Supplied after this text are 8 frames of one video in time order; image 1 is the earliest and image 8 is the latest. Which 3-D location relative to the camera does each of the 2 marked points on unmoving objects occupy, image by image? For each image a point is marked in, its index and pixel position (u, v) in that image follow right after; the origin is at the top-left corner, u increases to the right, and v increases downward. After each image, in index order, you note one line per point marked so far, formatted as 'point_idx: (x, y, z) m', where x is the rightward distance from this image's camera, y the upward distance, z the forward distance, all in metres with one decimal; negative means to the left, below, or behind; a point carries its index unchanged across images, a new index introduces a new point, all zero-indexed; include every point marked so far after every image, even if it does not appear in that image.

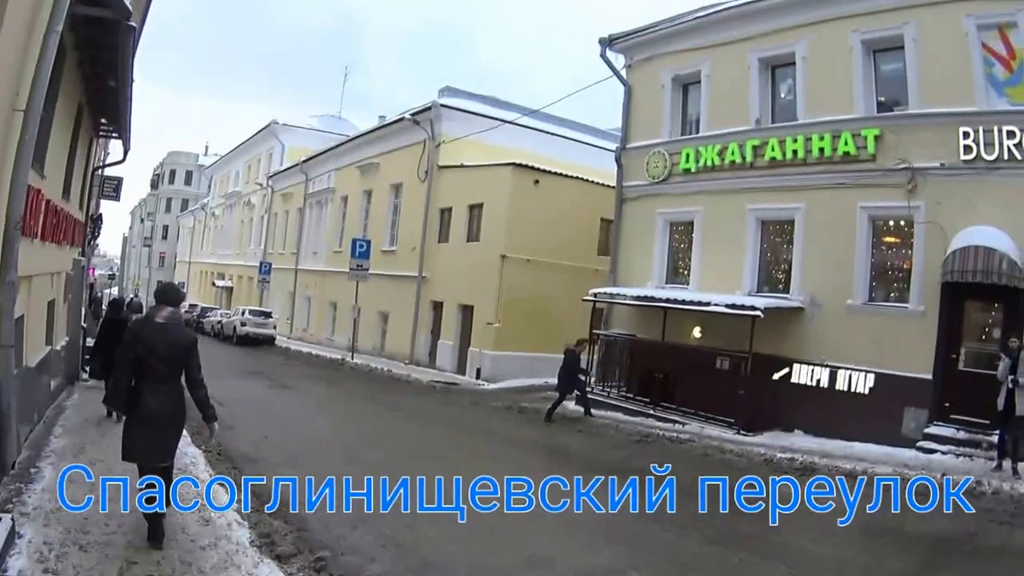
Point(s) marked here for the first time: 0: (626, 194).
0: (+2.6, +2.1, +18.0) m
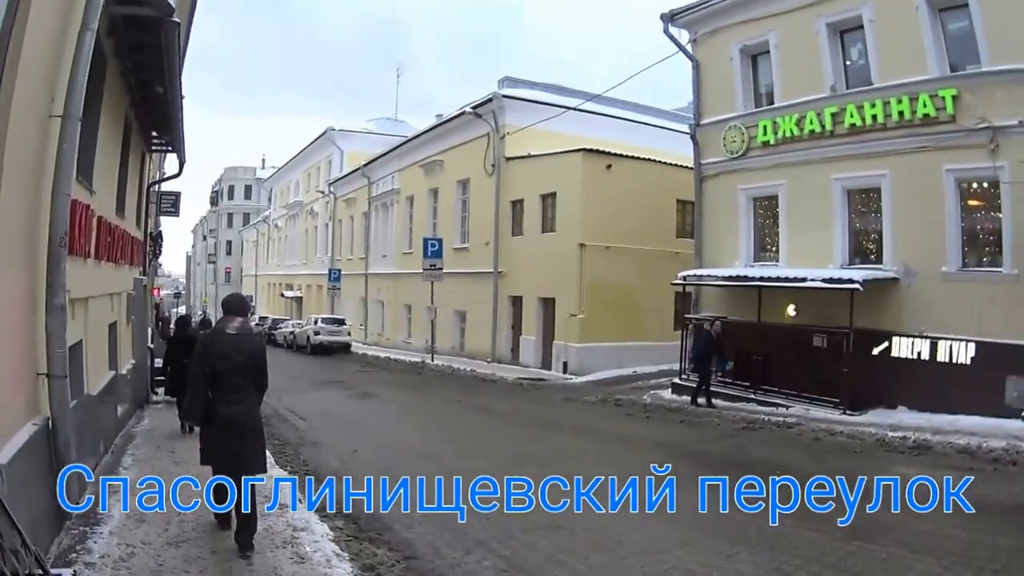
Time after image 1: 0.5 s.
0: (+4.2, +2.5, +17.4) m
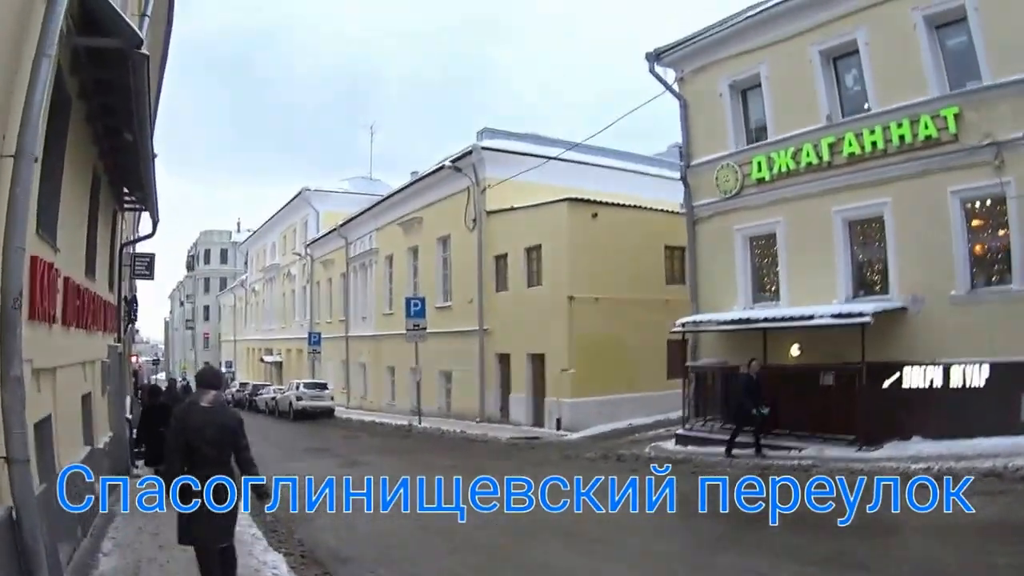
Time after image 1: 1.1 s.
0: (+3.9, +1.5, +16.9) m
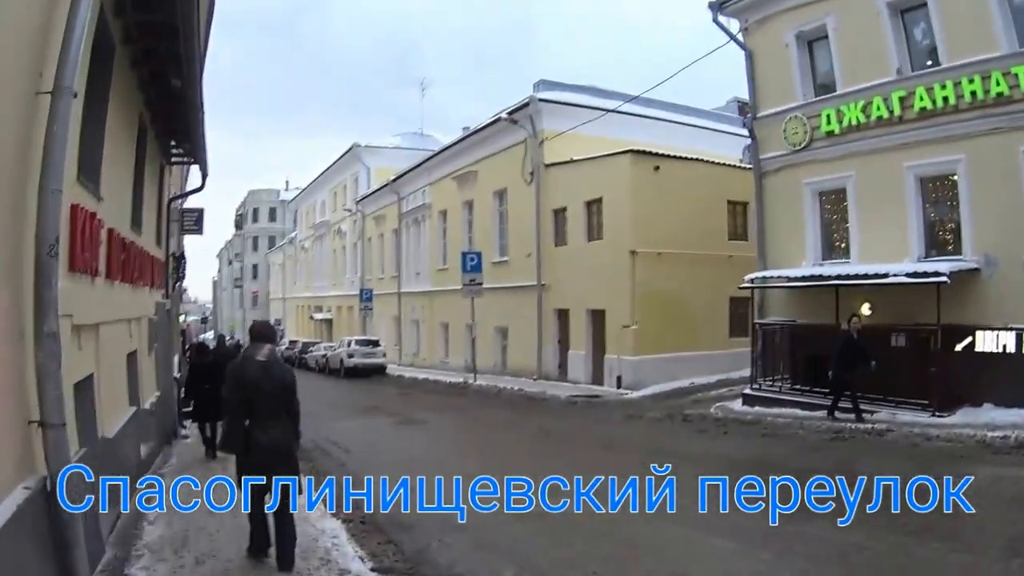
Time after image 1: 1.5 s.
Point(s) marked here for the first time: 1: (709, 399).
0: (+5.1, +2.4, +16.3) m
1: (+3.9, -2.2, +16.0) m
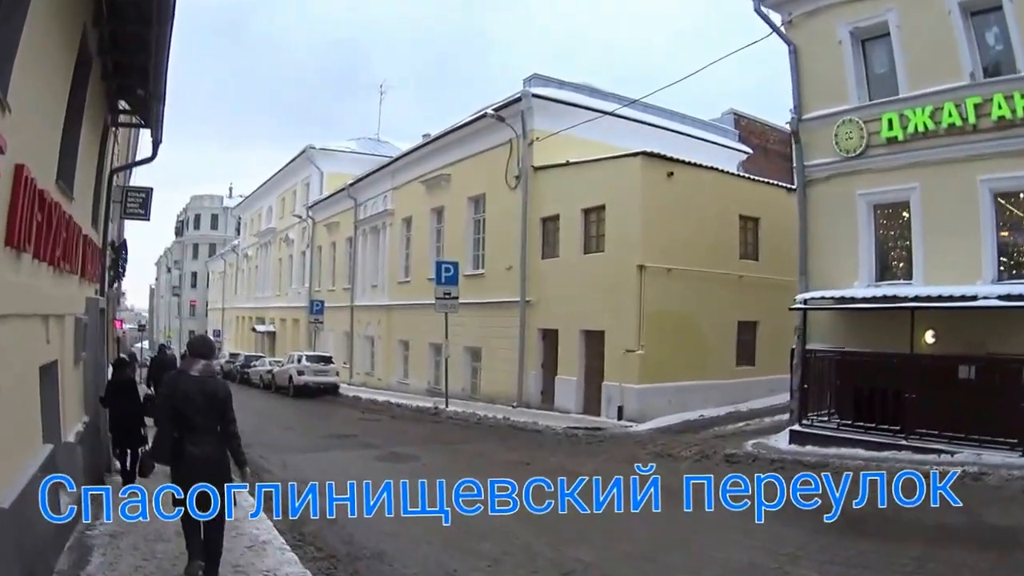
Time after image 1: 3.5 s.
0: (+5.2, +2.0, +14.4) m
1: (+3.9, -2.6, +13.9) m
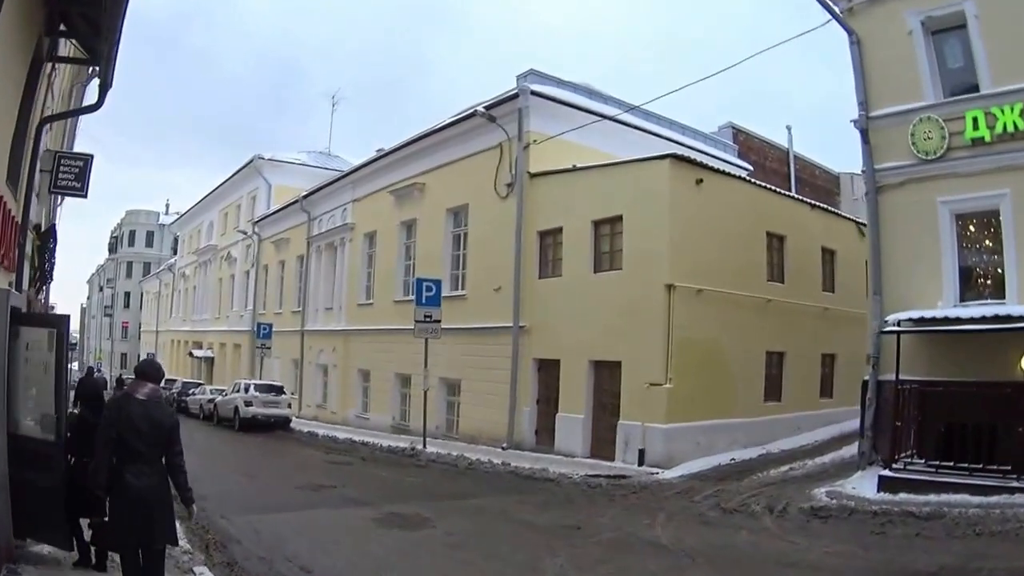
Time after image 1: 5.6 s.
0: (+5.5, +1.6, +12.5) m
1: (+4.1, -2.9, +11.7) m
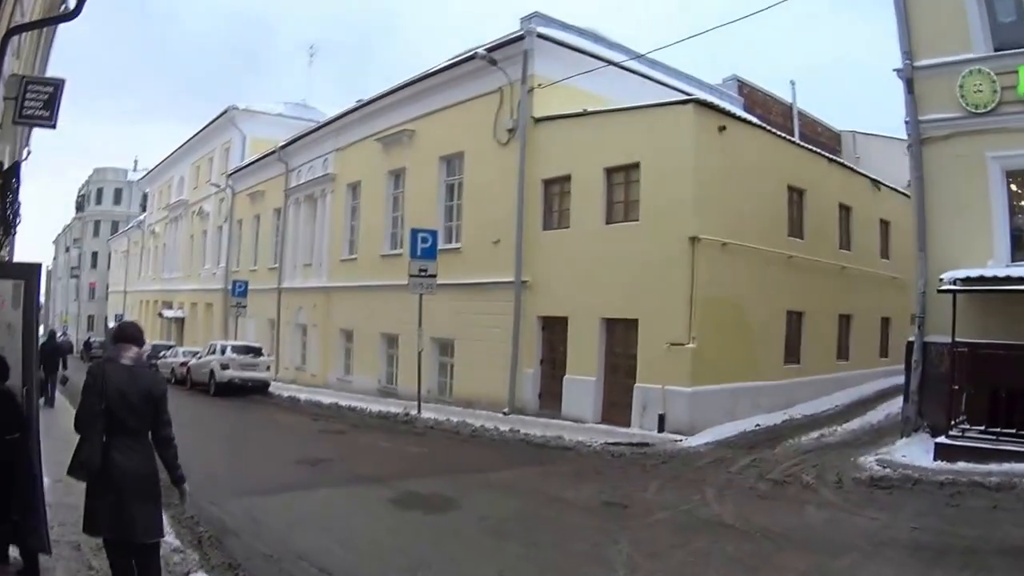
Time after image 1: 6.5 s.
0: (+5.7, +2.3, +11.4) m
1: (+4.4, -2.3, +10.8) m
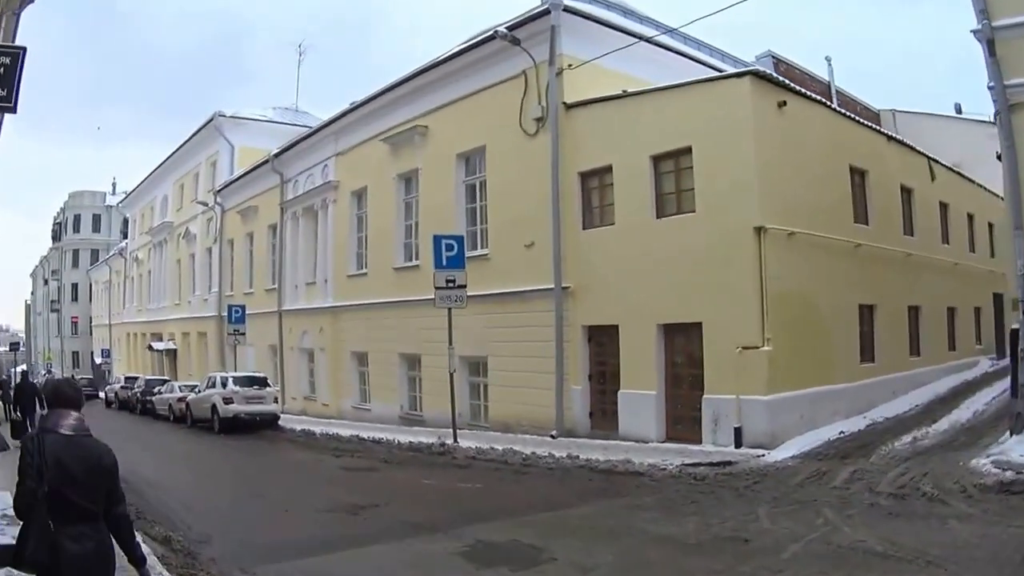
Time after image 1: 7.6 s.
0: (+6.2, +2.5, +10.0) m
1: (+5.2, -2.1, +9.3) m
